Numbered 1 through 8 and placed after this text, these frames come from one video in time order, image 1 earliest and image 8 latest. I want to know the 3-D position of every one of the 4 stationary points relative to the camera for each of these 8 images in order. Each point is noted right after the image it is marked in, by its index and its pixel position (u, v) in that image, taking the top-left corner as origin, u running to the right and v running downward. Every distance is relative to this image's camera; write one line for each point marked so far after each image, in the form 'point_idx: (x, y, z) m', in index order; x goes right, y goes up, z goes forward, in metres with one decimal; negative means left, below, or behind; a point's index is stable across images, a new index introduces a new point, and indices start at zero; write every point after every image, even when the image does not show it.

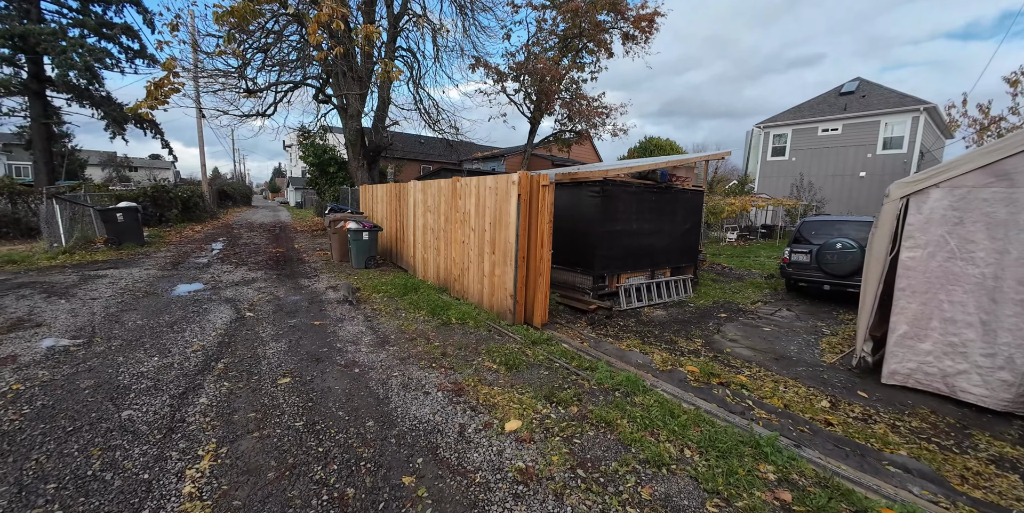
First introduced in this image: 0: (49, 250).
0: (-10.9, +0.2, +8.9) m
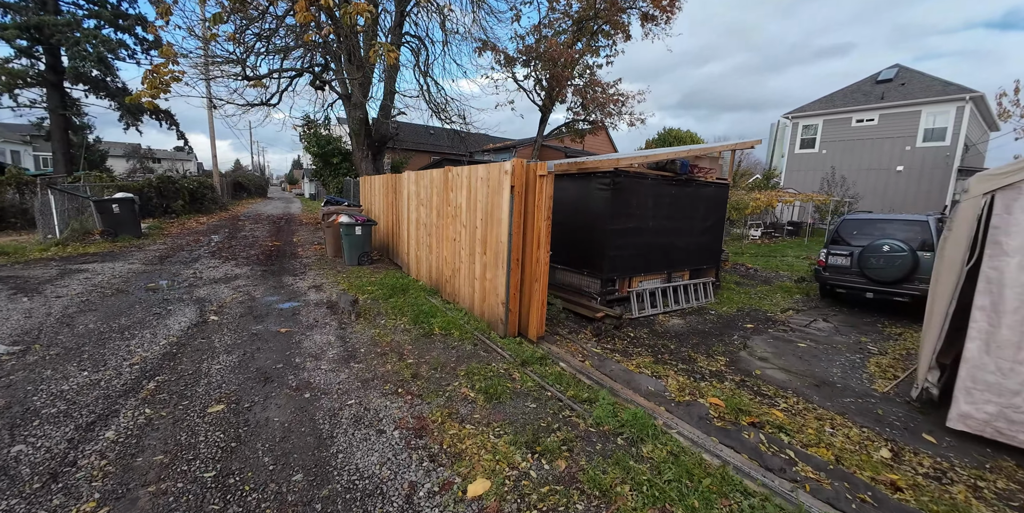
0: (-10.9, +0.4, +8.7) m
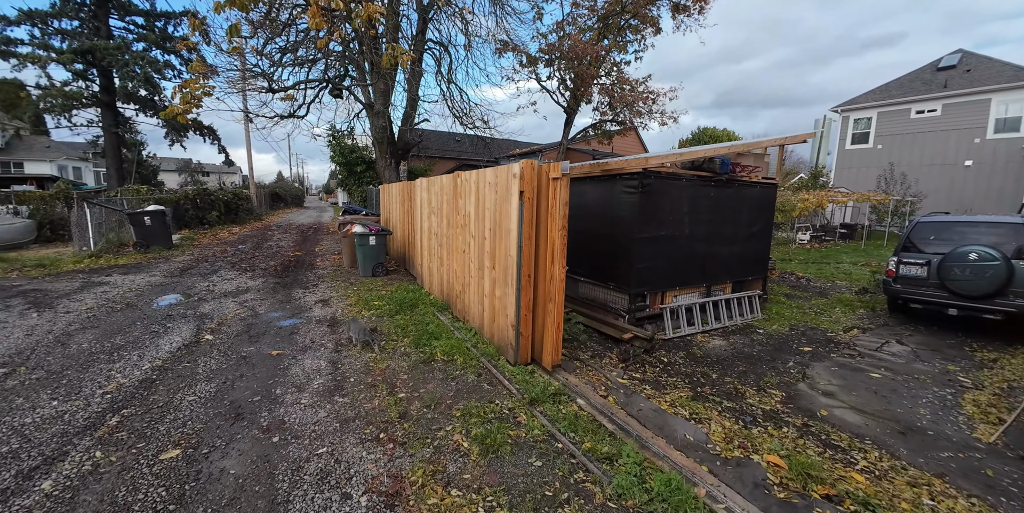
0: (-10.4, +0.1, +9.0) m
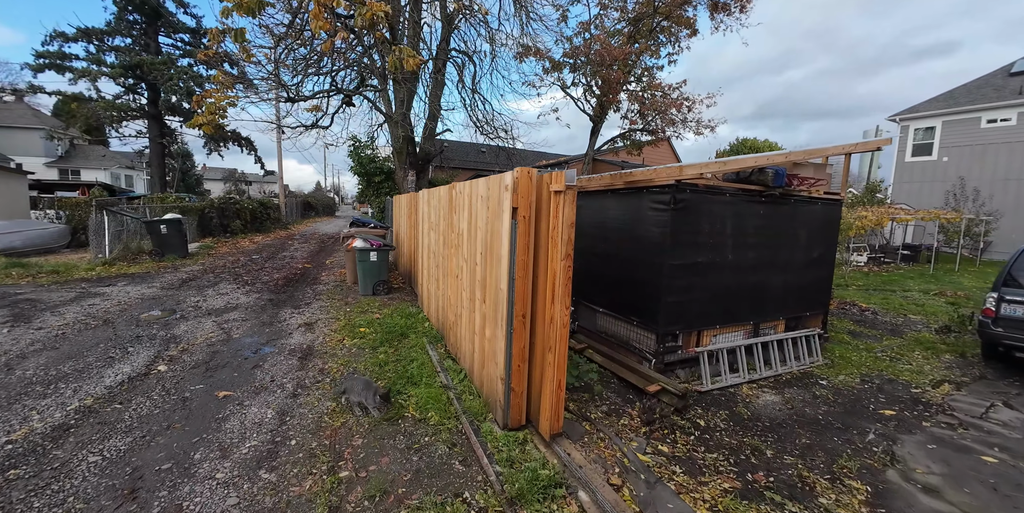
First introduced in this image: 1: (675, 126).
0: (-10.0, -0.1, +9.0) m
1: (+5.1, +4.1, +11.8) m
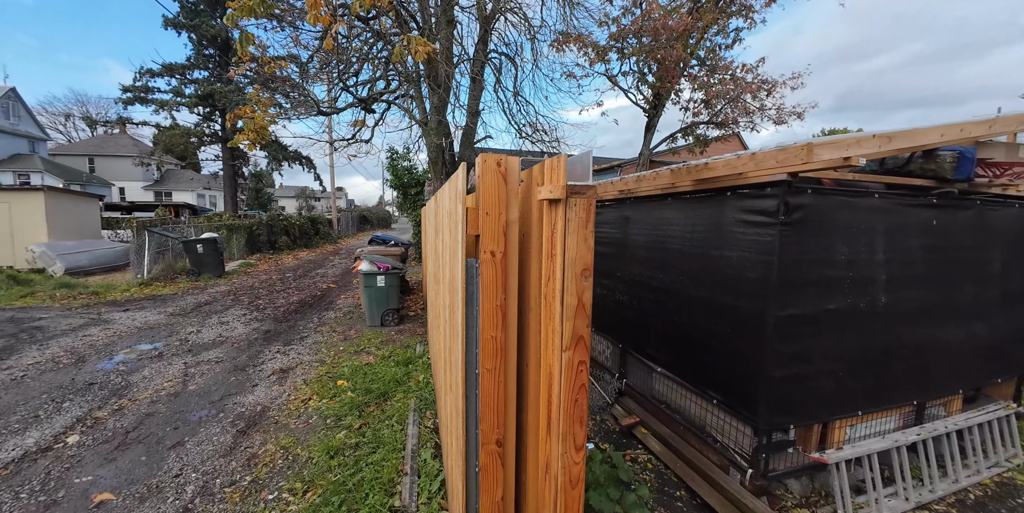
0: (-9.1, -0.6, +9.1) m
1: (+6.2, +3.7, +9.9) m
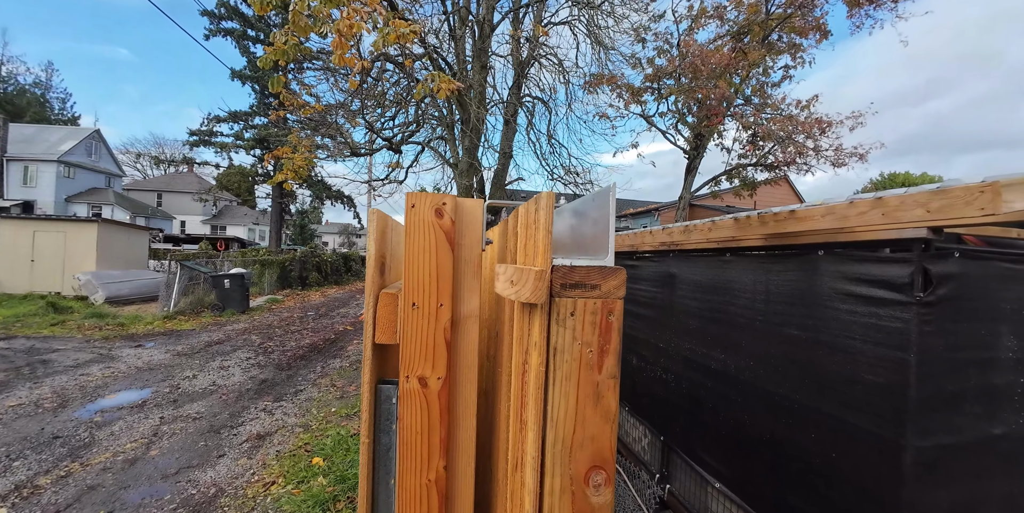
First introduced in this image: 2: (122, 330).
0: (-8.5, -1.4, +9.2) m
1: (+7.0, +2.4, +9.0) m
2: (-8.1, -1.5, +7.9) m
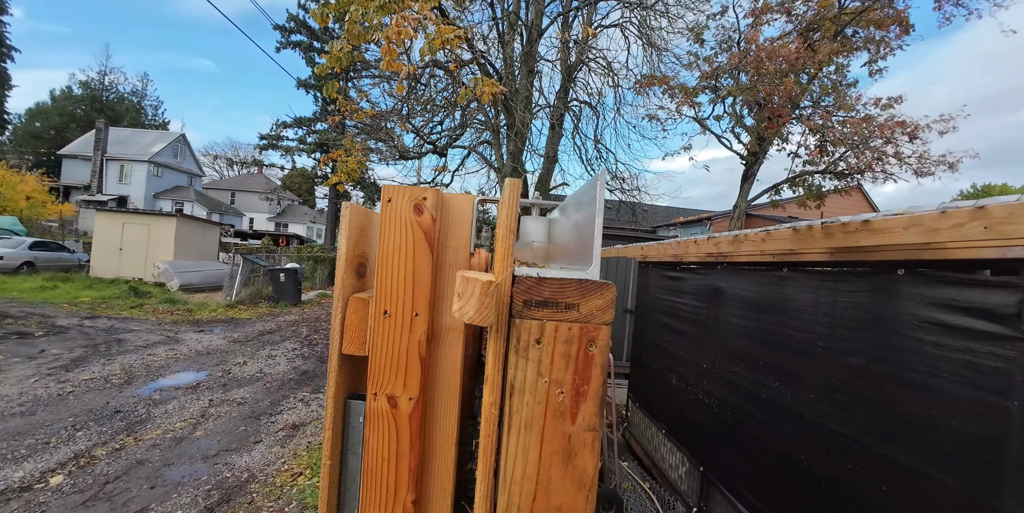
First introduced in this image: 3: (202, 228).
0: (-7.6, -1.2, +10.0) m
1: (+7.9, +2.0, +8.1) m
2: (-7.3, -1.3, +8.6) m
3: (-11.2, +1.0, +13.6) m
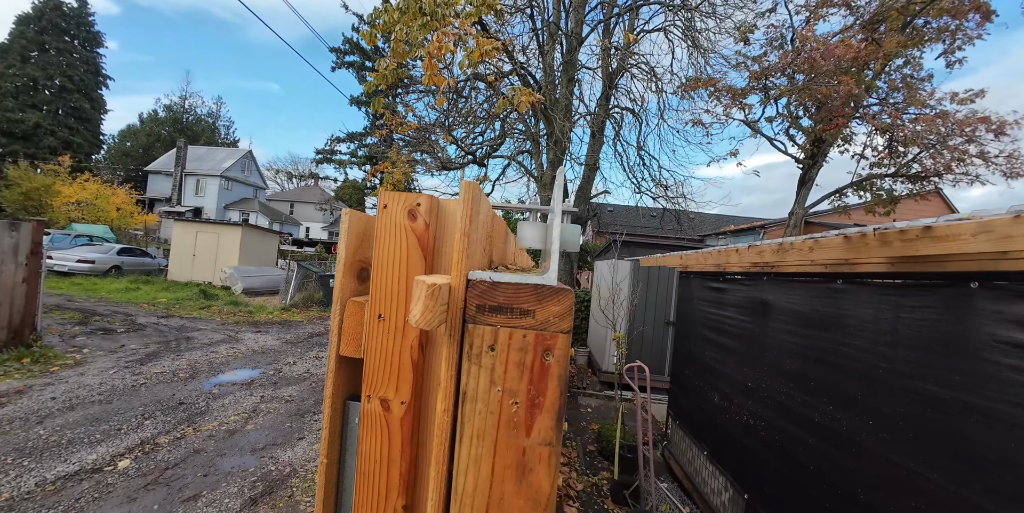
0: (-6.6, -1.4, +10.7) m
1: (+8.7, +1.7, +7.2) m
2: (-6.5, -1.5, +9.3) m
3: (-9.7, +0.8, +14.7) m
